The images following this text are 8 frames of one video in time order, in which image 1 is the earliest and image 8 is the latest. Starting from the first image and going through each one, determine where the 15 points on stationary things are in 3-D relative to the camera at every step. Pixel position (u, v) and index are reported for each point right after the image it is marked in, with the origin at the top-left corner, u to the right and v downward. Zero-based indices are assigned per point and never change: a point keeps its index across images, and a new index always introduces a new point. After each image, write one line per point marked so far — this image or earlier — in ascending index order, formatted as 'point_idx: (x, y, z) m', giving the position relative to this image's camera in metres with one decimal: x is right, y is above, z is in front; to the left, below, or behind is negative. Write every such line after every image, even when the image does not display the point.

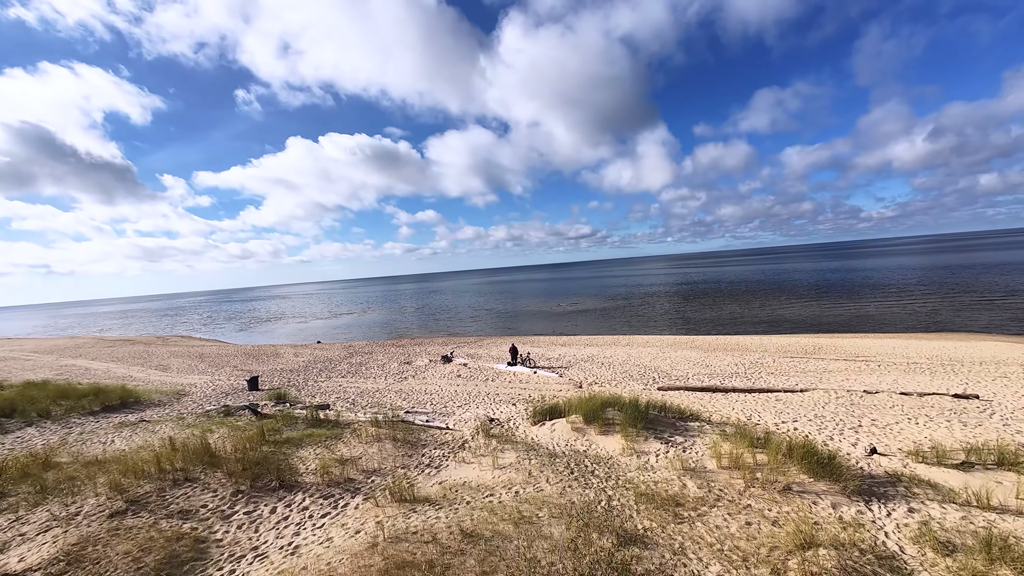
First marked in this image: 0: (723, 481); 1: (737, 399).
0: (+3.9, -3.5, +7.8) m
1: (+7.9, -3.9, +14.9) m
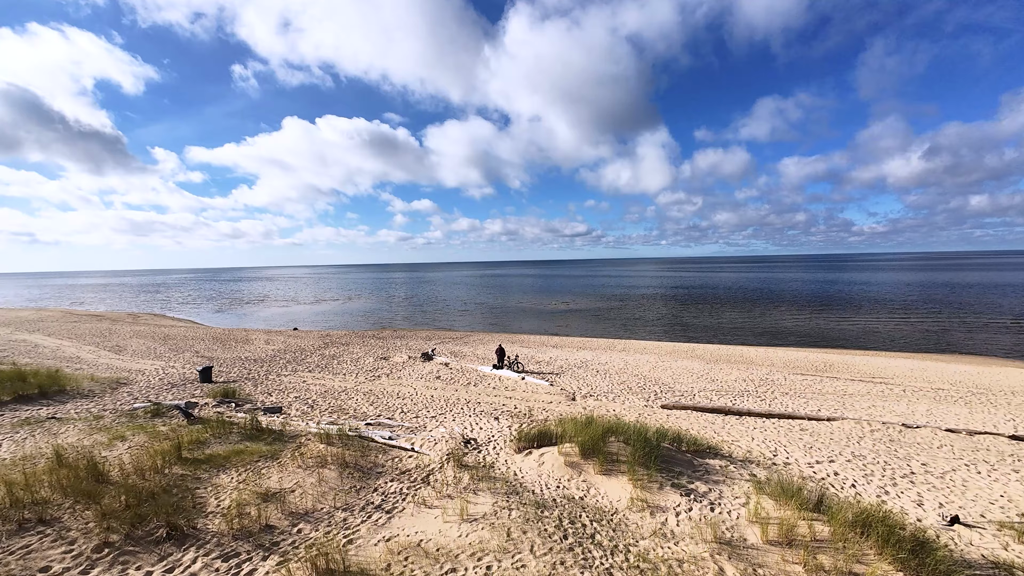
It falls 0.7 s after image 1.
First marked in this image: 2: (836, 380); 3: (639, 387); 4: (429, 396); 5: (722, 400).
0: (+3.5, -3.7, +5.6) m
1: (+7.3, -4.2, +12.8) m
2: (+15.1, -4.3, +19.9) m
3: (+5.4, -4.2, +18.0) m
4: (-3.3, -4.3, +16.9) m
5: (+8.0, -4.3, +16.1) m
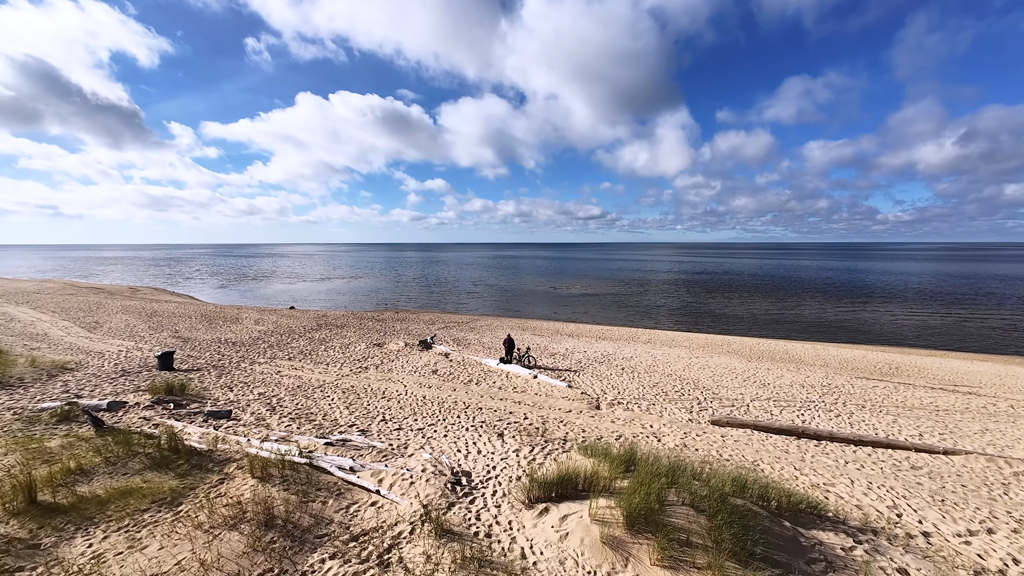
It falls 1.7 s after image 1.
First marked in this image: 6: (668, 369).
0: (+3.5, -3.6, +2.4) m
1: (+7.5, -3.9, +9.5) m
2: (+15.5, -3.9, +16.4) m
3: (+5.8, -3.7, +14.8) m
4: (-3.0, -3.6, +13.9) m
5: (+8.3, -3.8, +12.7) m
6: (+6.8, -3.6, +18.5) m
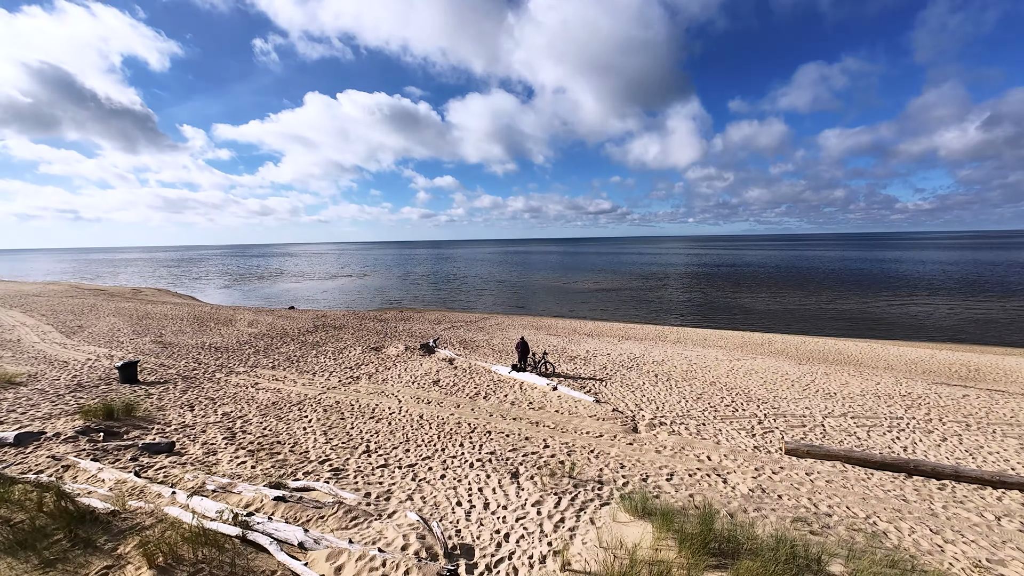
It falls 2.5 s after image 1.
0: (+3.6, -3.5, -0.2) m
1: (+7.8, -3.7, +6.8) m
2: (+16.0, -3.5, +13.4) m
3: (+6.2, -3.4, +12.1) m
4: (-2.6, -3.5, +11.5) m
5: (+8.7, -3.6, +10.0) m
6: (+7.3, -3.3, +15.8) m
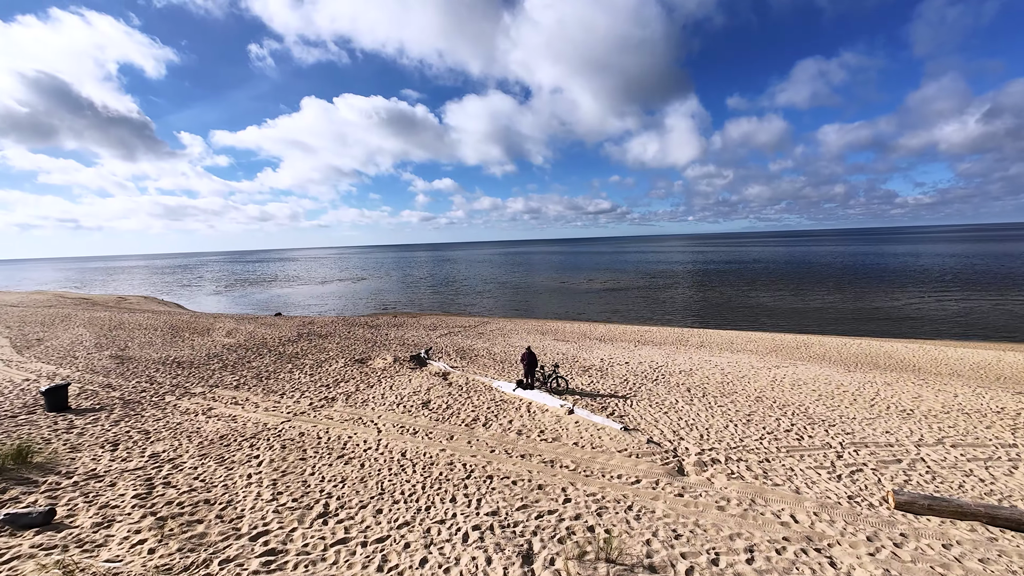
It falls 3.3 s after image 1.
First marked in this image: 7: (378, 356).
0: (+3.7, -3.4, -2.7) m
1: (+8.0, -3.5, +4.3) m
2: (+16.1, -3.2, +10.9) m
3: (+6.4, -3.3, +9.6) m
4: (-2.4, -3.5, +9.0) m
5: (+8.8, -3.4, +7.5) m
6: (+7.5, -3.2, +13.3) m
7: (-5.9, -3.0, +18.6) m
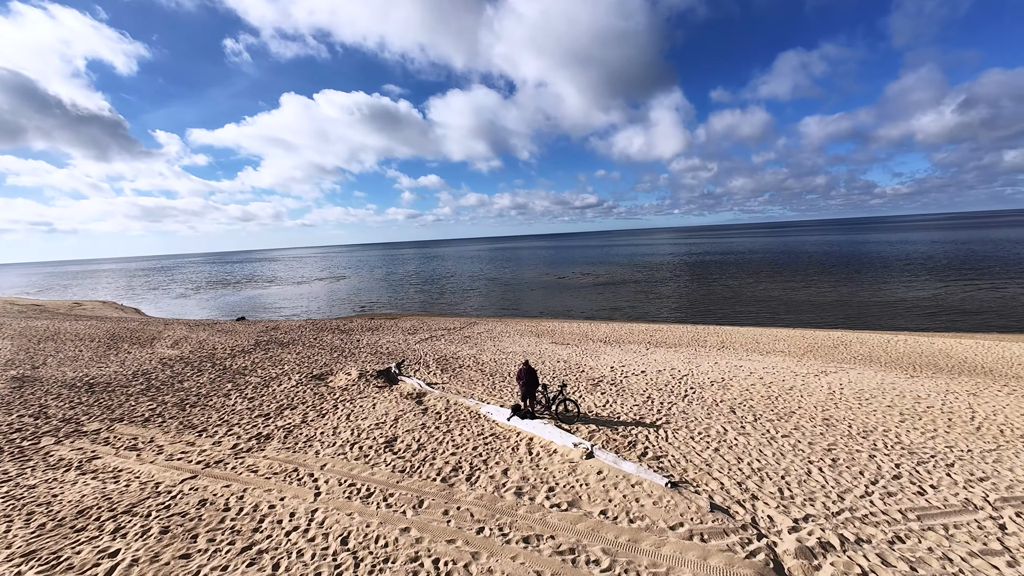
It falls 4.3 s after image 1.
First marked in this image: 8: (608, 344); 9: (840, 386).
0: (+4.0, -3.4, -5.7) m
1: (+8.1, -3.4, +1.4) m
2: (+16.0, -2.8, +8.3) m
3: (+6.3, -3.1, +6.7) m
4: (-2.5, -3.5, +5.8) m
5: (+8.8, -3.2, +4.7) m
6: (+7.3, -2.9, +10.4) m
7: (-6.2, -3.0, +15.4) m
8: (+4.2, -2.4, +18.3) m
9: (+9.5, -2.8, +12.3) m
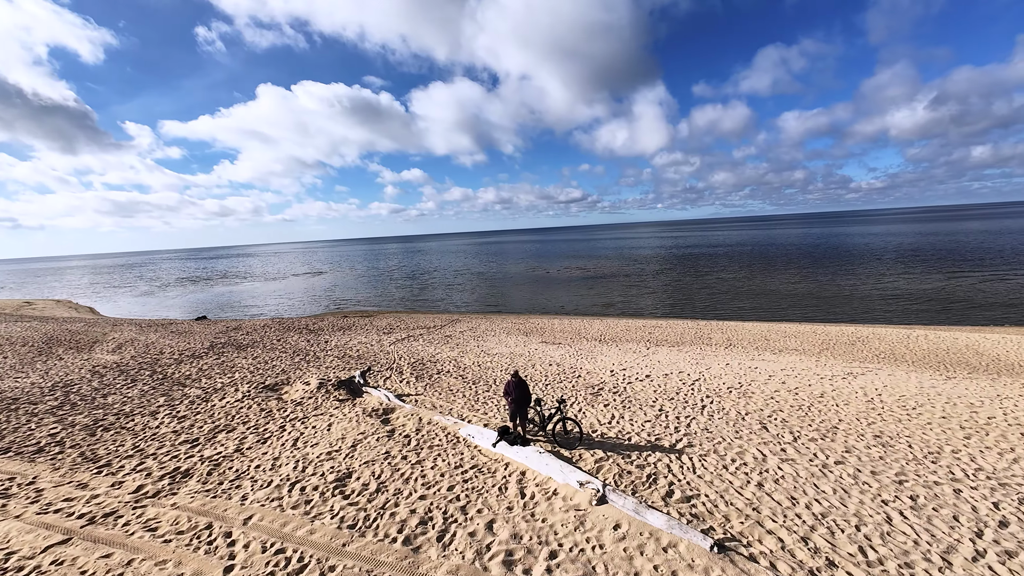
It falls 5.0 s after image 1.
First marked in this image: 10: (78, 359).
0: (+4.3, -3.4, -7.4) m
1: (+8.1, -3.3, -0.2) m
2: (+15.8, -2.6, +6.9) m
3: (+6.2, -3.0, +5.0) m
4: (-2.6, -3.5, +3.8) m
5: (+8.7, -3.1, +3.1) m
6: (+7.0, -2.7, +8.8) m
7: (-6.6, -2.8, +13.2) m
8: (+3.6, -2.1, +16.5) m
9: (+9.1, -2.5, +10.7) m
10: (-18.6, -3.0, +18.6) m
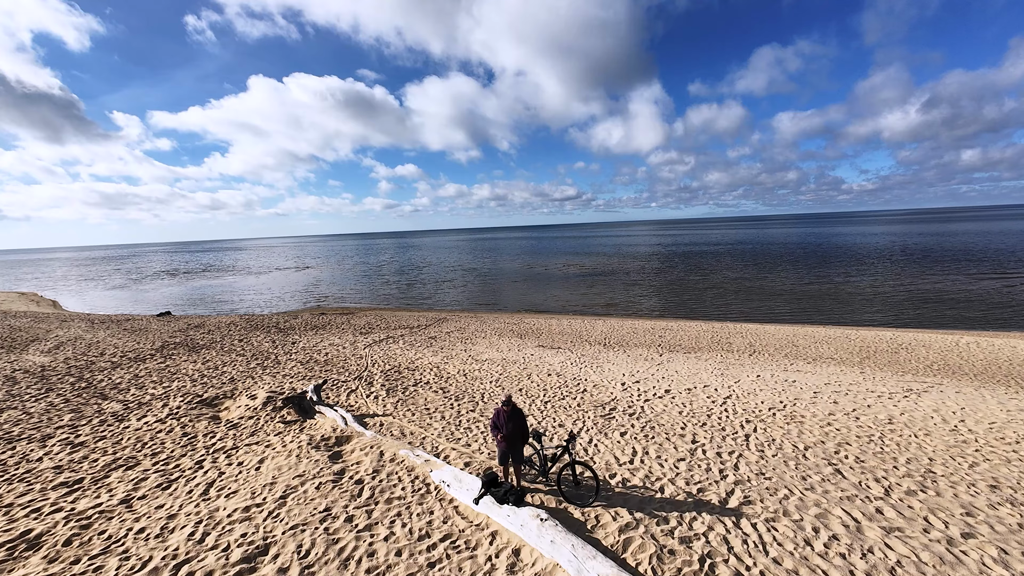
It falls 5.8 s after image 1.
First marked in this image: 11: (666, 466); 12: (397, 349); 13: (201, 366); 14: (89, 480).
0: (+4.4, -3.5, -9.5) m
1: (+8.1, -3.3, -2.3) m
2: (+15.7, -2.7, +5.0) m
3: (+6.1, -3.0, +2.9) m
4: (-2.7, -3.4, +1.6) m
5: (+8.7, -3.1, +1.0) m
6: (+6.9, -2.7, +6.7) m
7: (-6.8, -2.6, +10.9) m
8: (+3.3, -2.0, +14.4) m
9: (+8.9, -2.5, +8.7) m
10: (-18.9, -2.6, +16.1) m
11: (+2.4, -2.7, +6.5) m
12: (-4.1, -2.2, +15.2) m
13: (-10.4, -2.5, +14.2) m
14: (-6.7, -3.0, +6.9) m
